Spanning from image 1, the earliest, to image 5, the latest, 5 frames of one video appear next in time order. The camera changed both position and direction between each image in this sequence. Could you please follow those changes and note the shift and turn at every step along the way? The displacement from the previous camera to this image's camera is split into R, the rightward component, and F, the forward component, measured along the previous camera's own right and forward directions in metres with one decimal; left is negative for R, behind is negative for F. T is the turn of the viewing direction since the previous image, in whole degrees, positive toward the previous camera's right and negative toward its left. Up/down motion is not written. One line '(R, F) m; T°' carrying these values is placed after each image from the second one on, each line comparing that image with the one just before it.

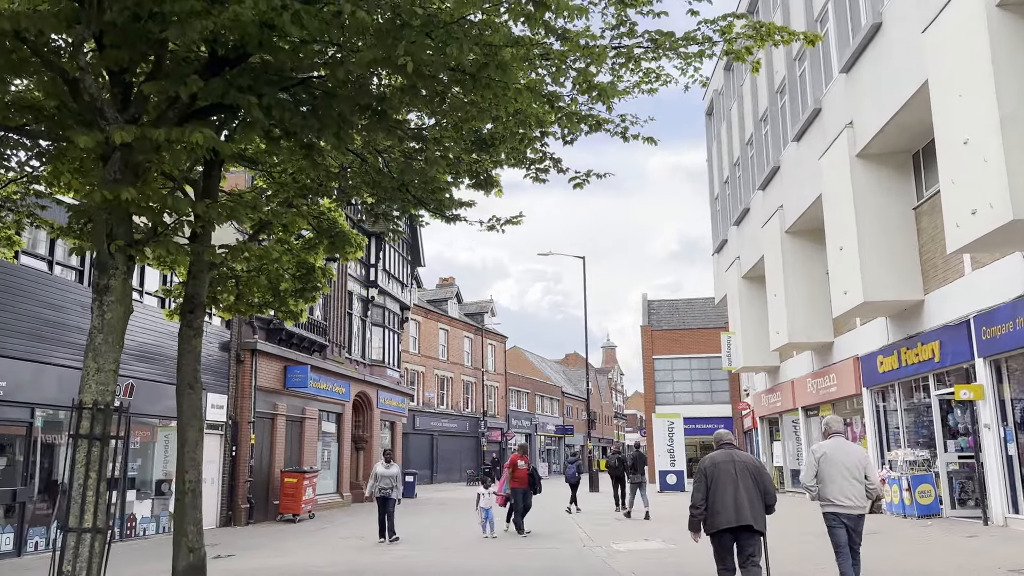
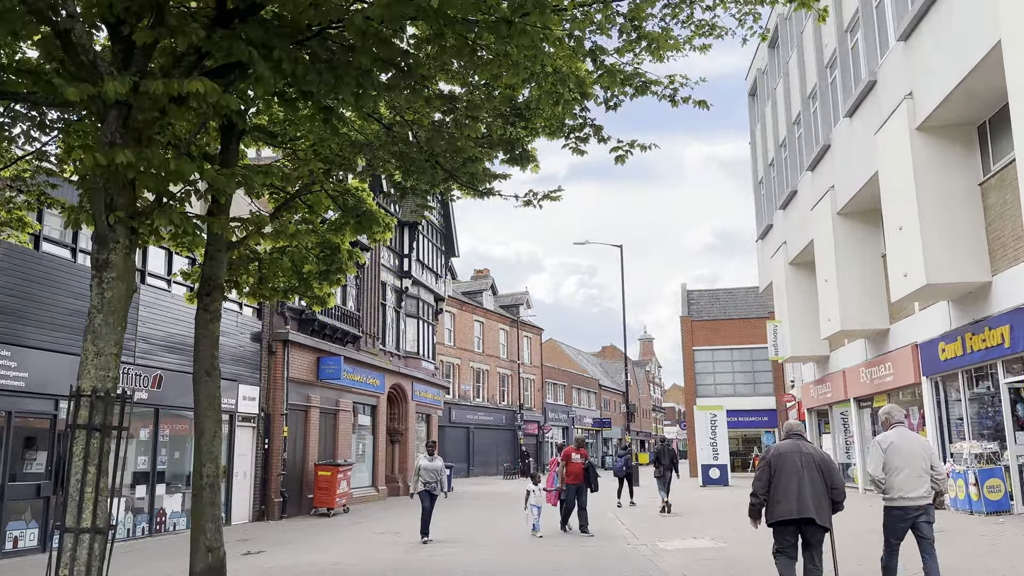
(0.0, +0.7) m; -3°
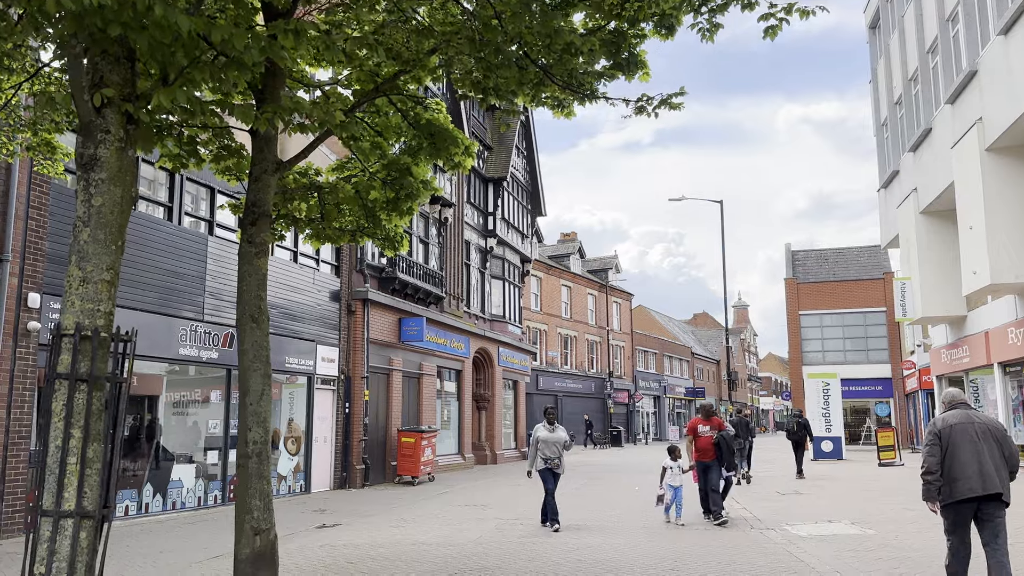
(-0.2, +1.6) m; -6°
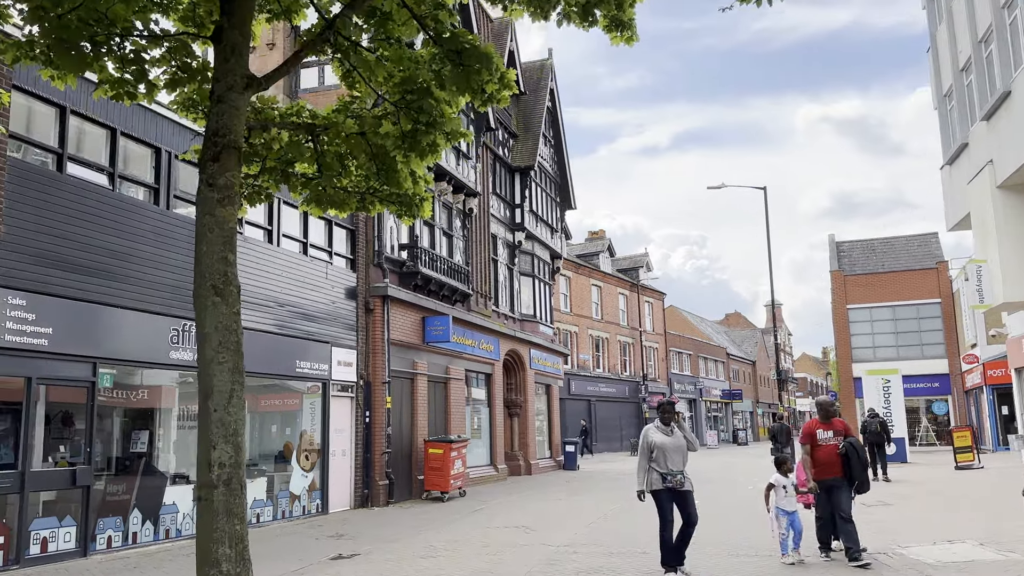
(-0.3, +1.8) m; -2°
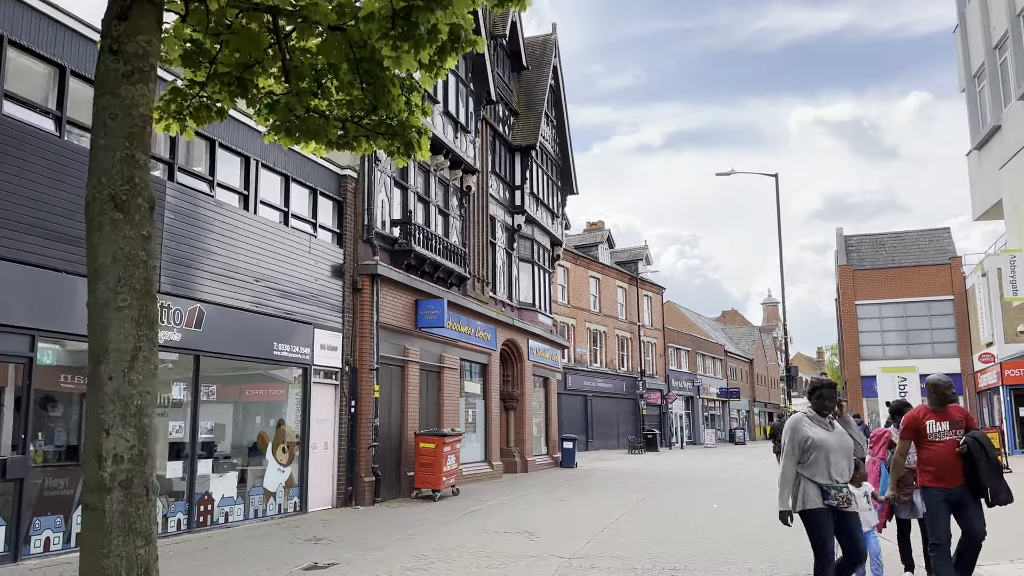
(-0.2, +1.4) m; +1°
